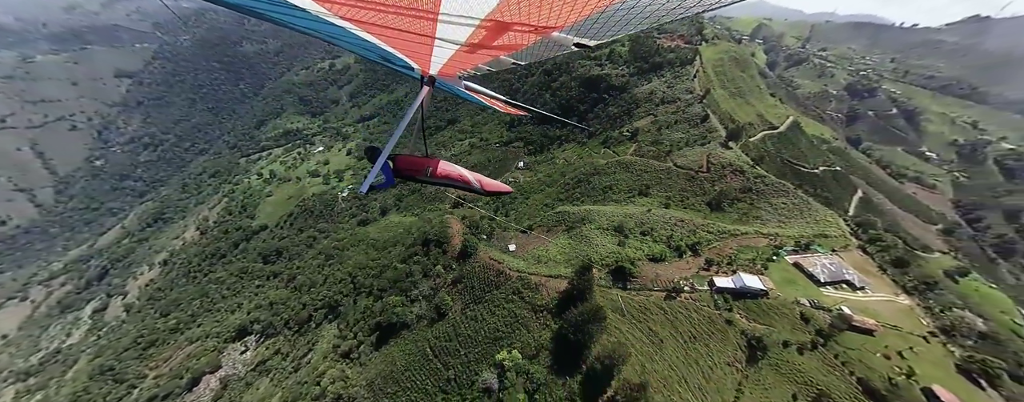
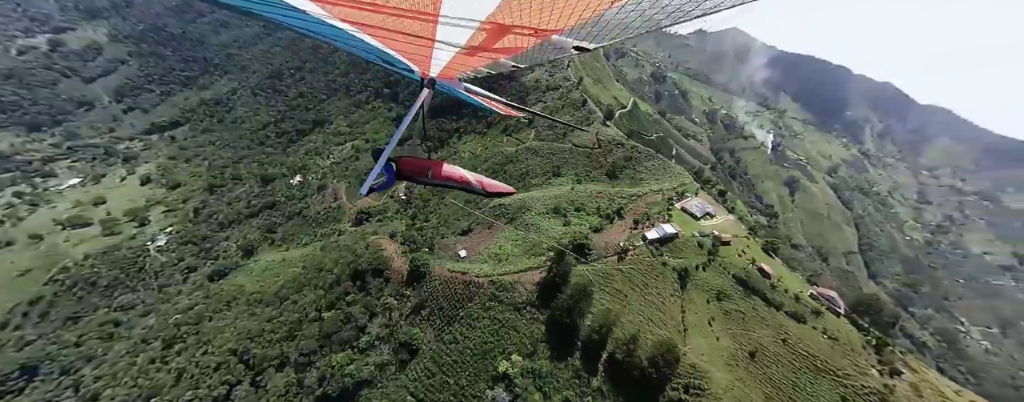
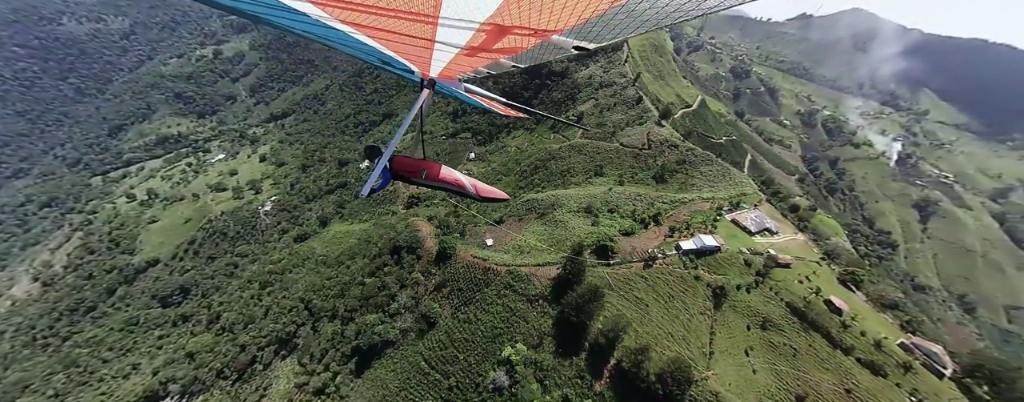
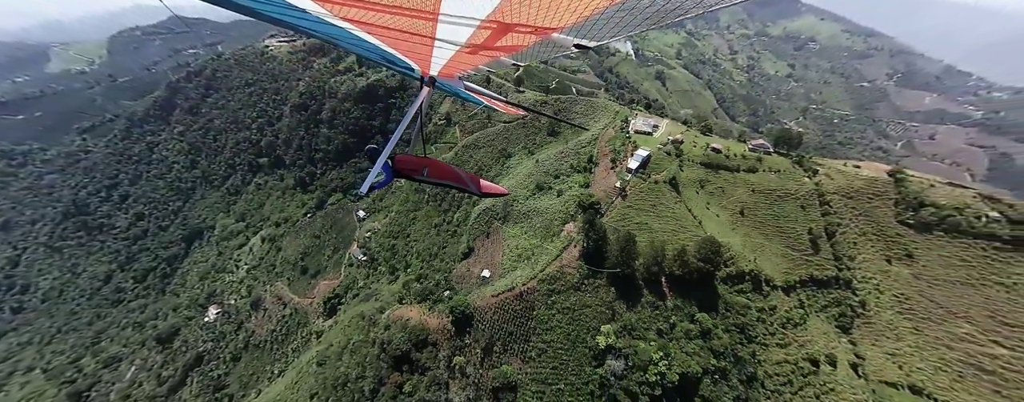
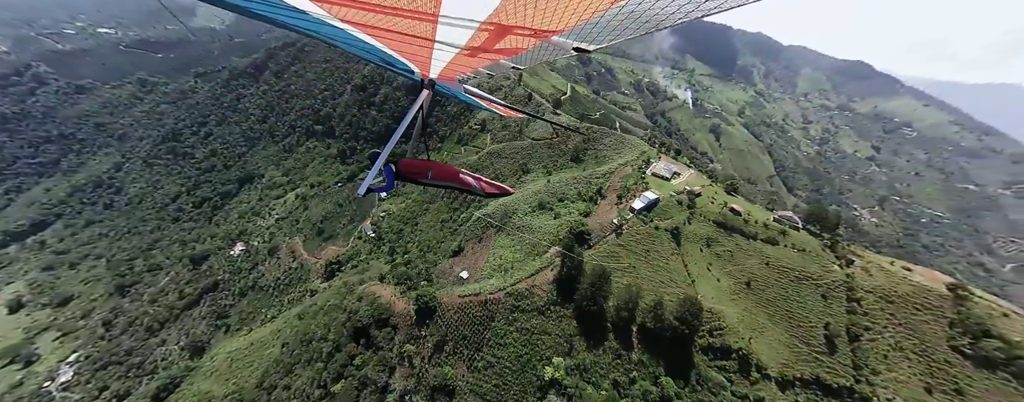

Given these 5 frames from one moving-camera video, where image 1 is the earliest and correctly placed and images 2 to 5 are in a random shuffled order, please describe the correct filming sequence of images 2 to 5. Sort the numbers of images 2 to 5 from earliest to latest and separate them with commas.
3, 2, 5, 4
